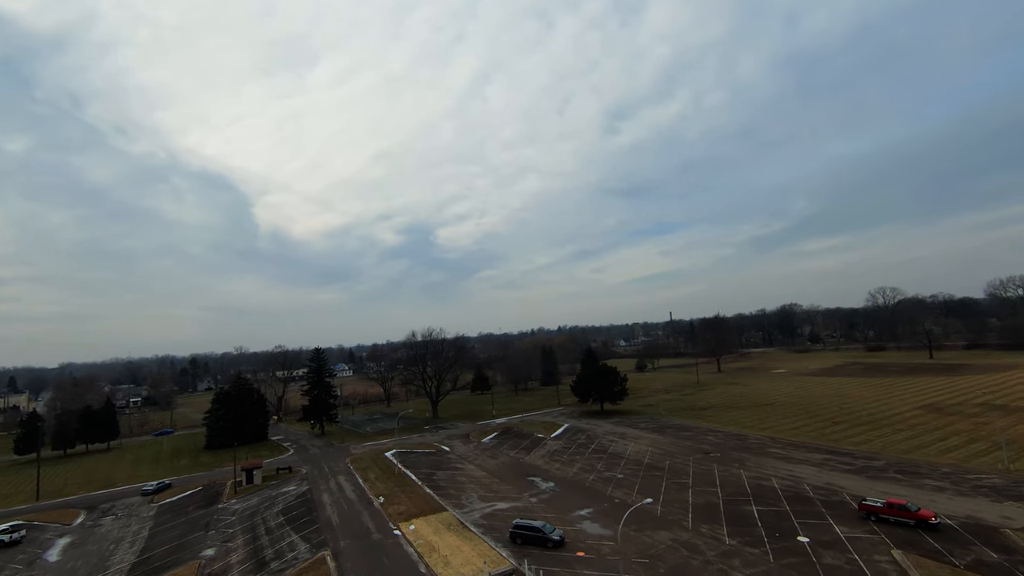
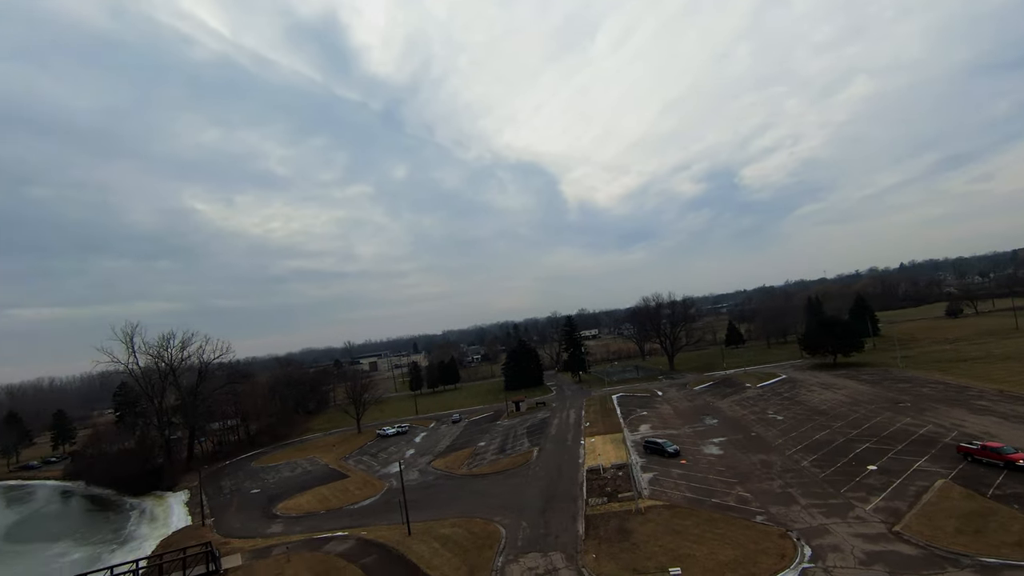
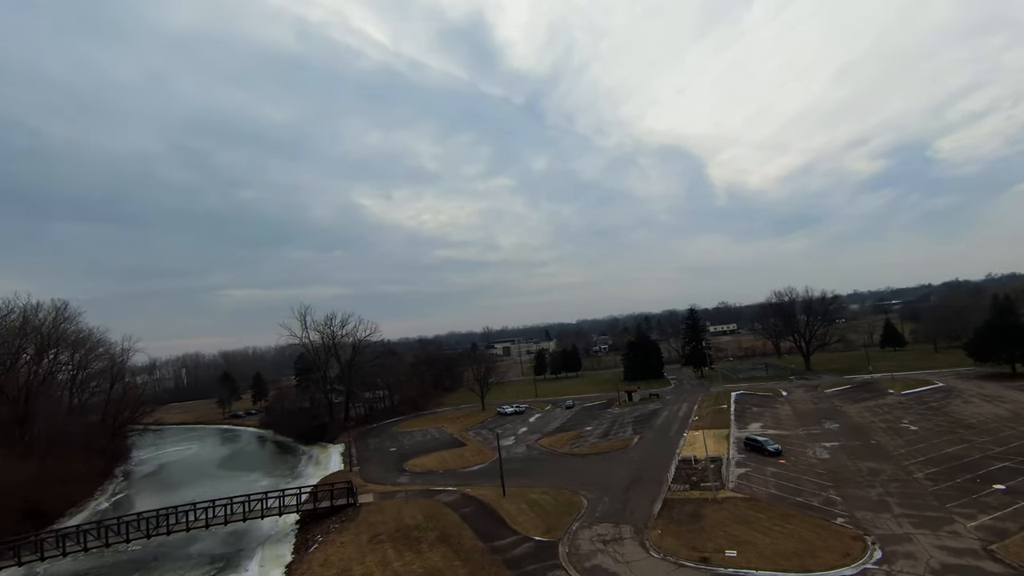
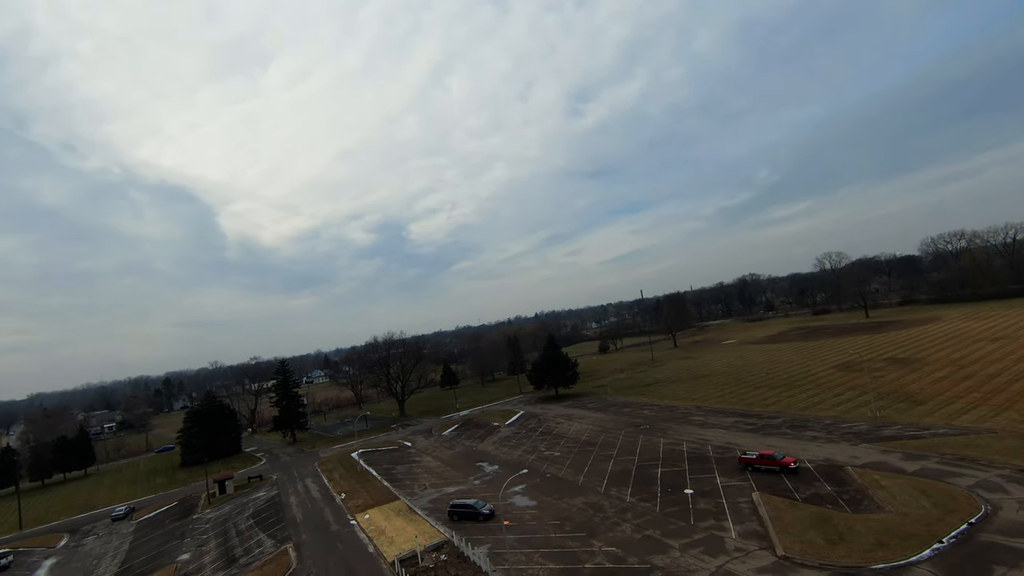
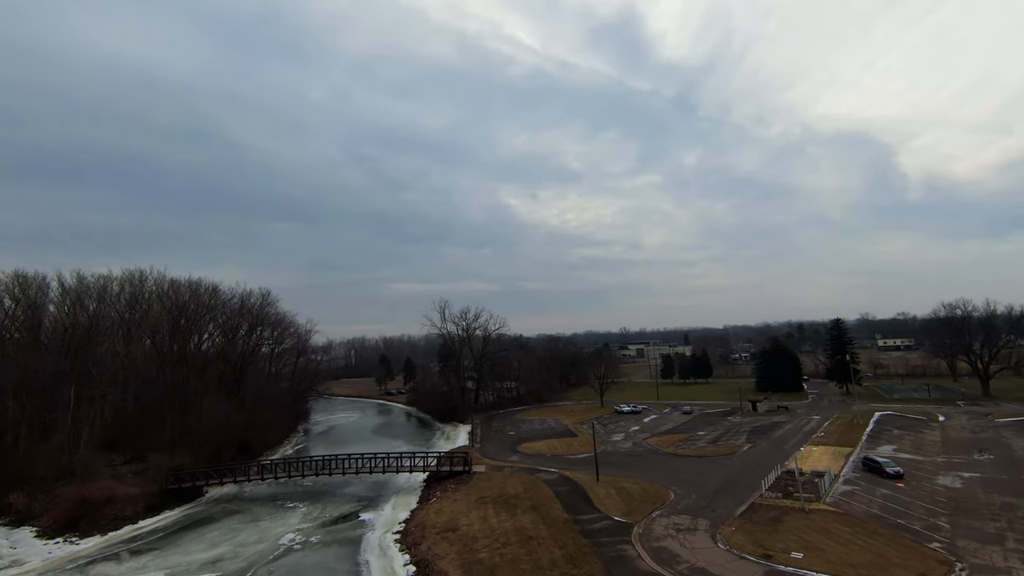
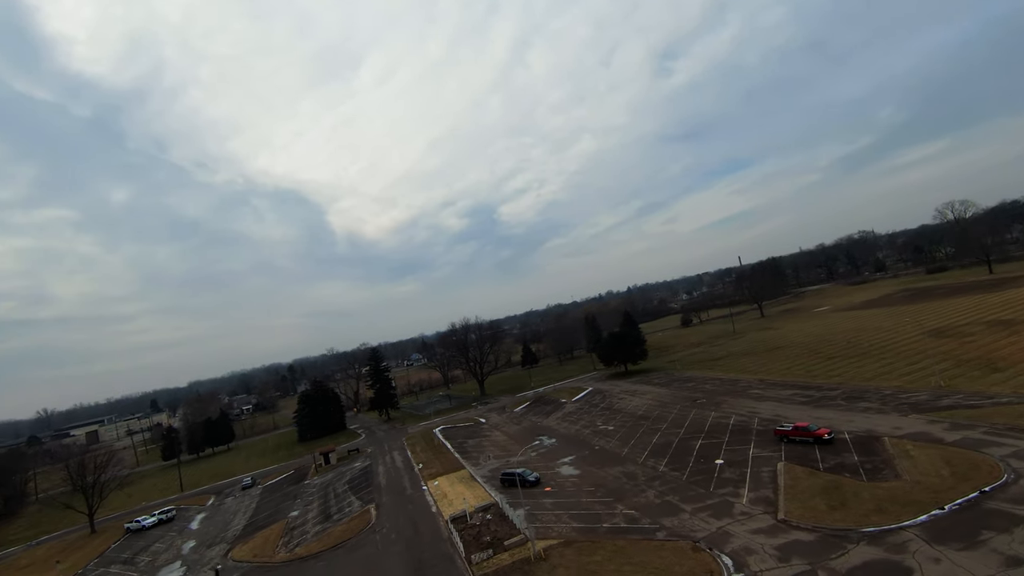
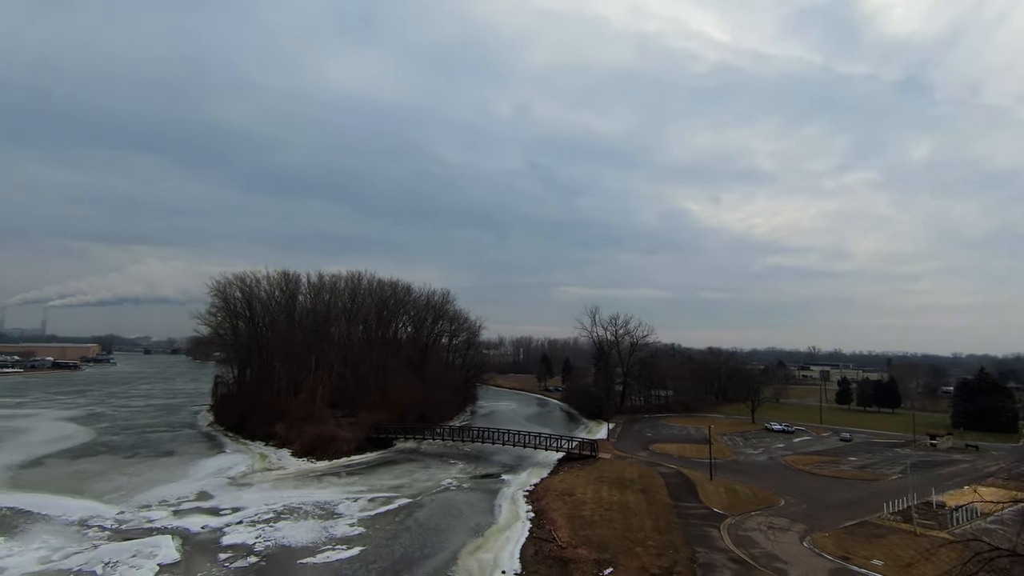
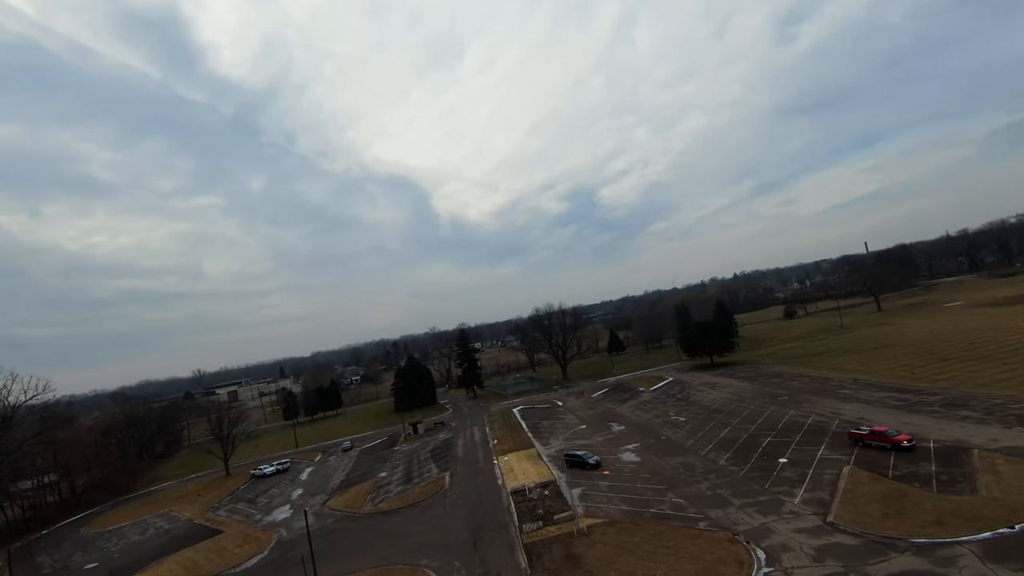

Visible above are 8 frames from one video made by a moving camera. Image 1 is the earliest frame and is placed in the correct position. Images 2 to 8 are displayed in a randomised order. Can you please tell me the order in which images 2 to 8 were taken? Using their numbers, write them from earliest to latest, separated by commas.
4, 6, 8, 2, 3, 5, 7
